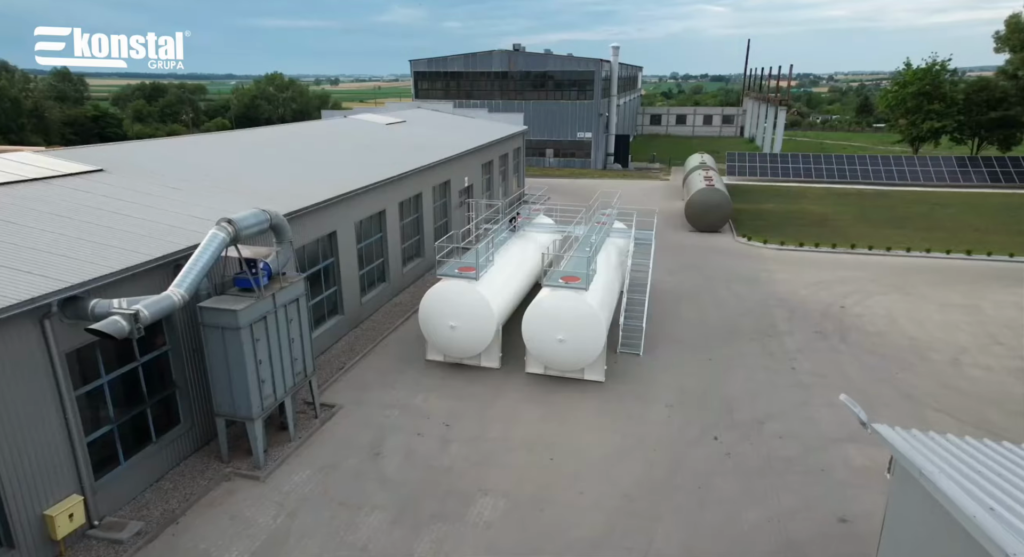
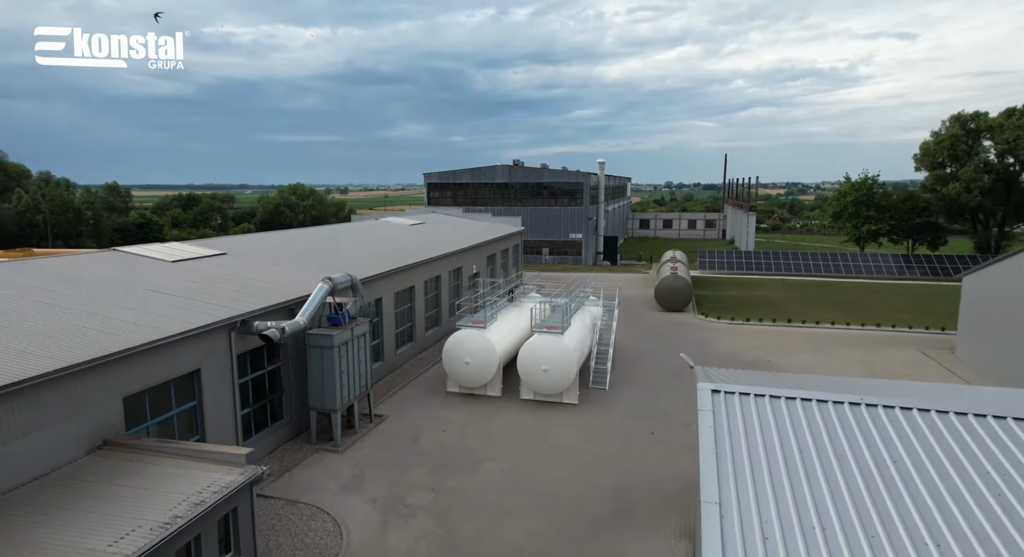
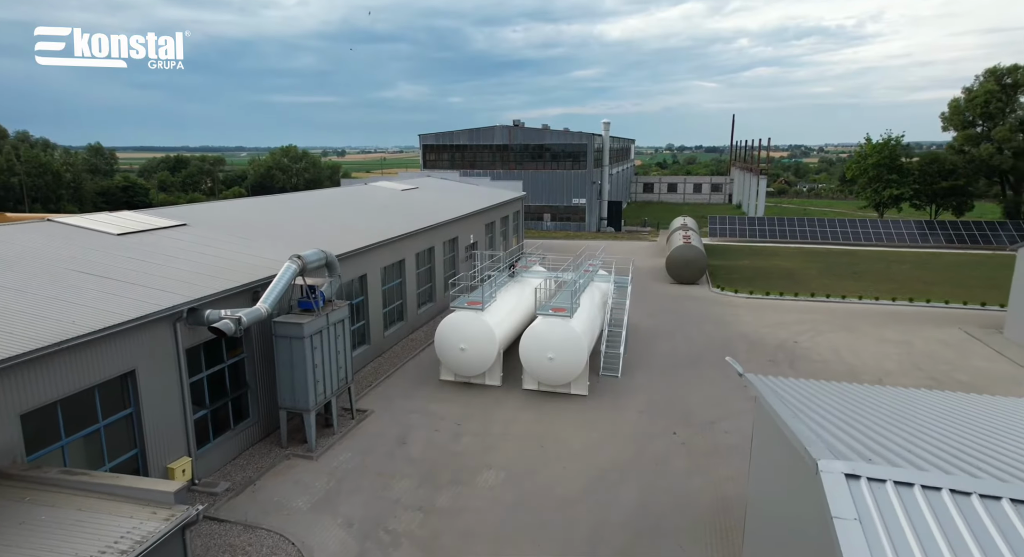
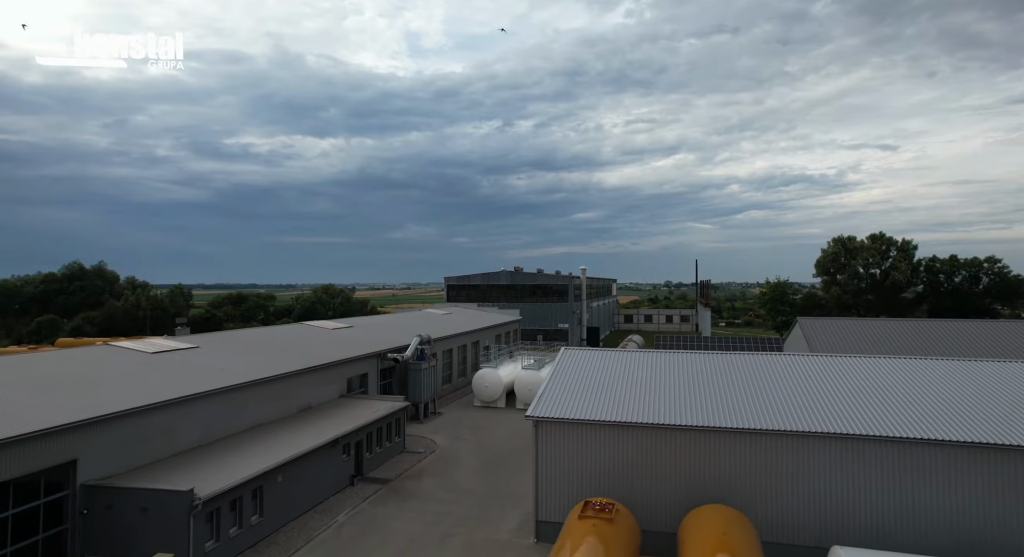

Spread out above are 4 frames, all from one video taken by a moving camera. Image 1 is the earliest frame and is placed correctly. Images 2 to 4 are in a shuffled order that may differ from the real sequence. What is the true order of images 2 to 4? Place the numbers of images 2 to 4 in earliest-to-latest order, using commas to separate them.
3, 2, 4
